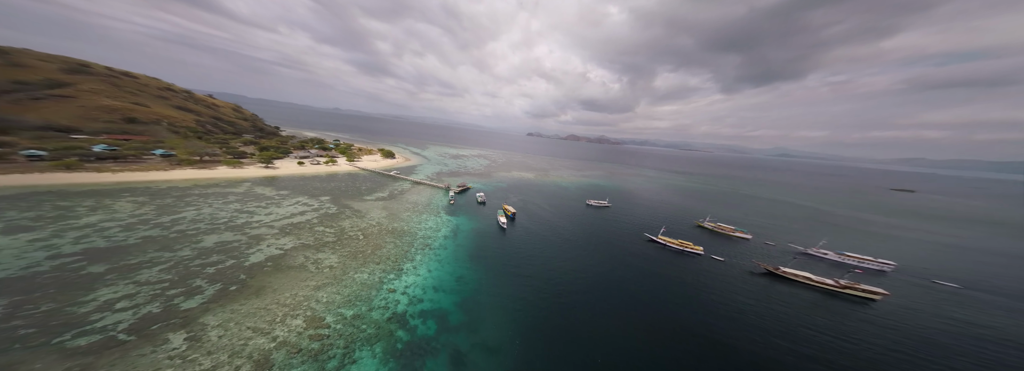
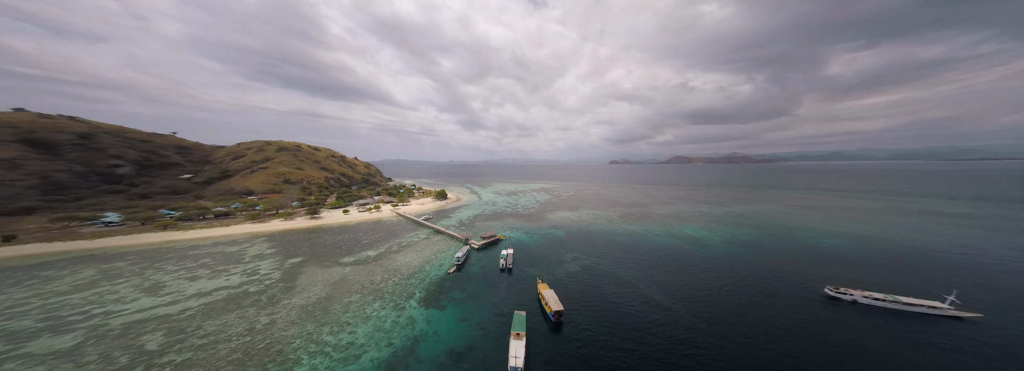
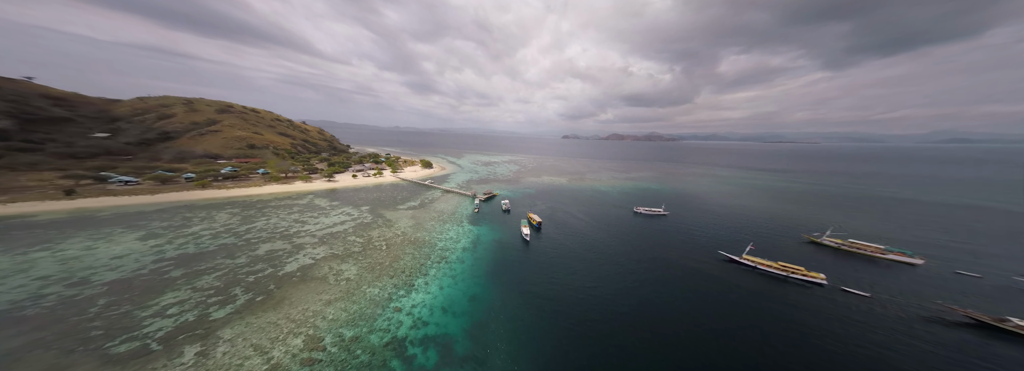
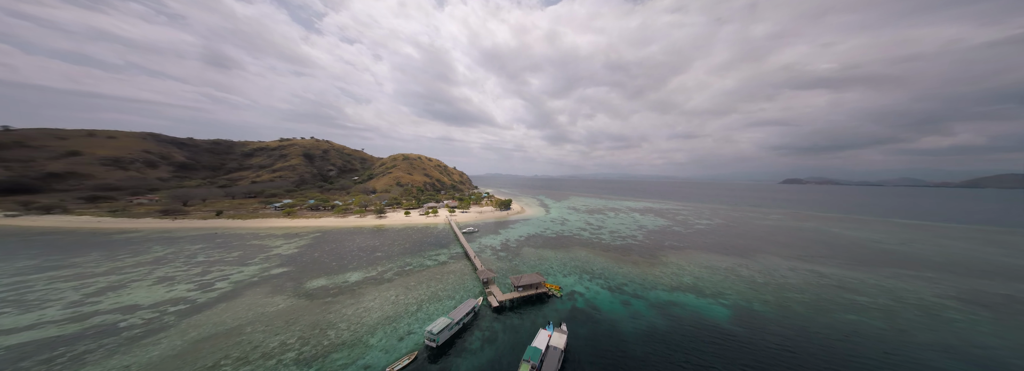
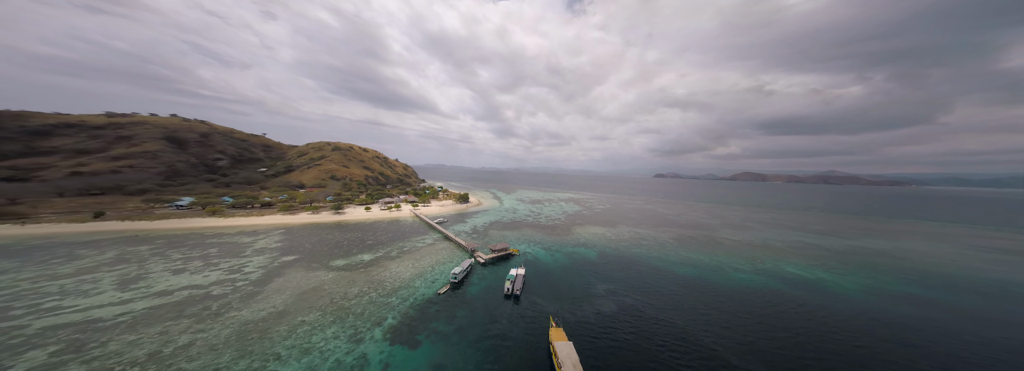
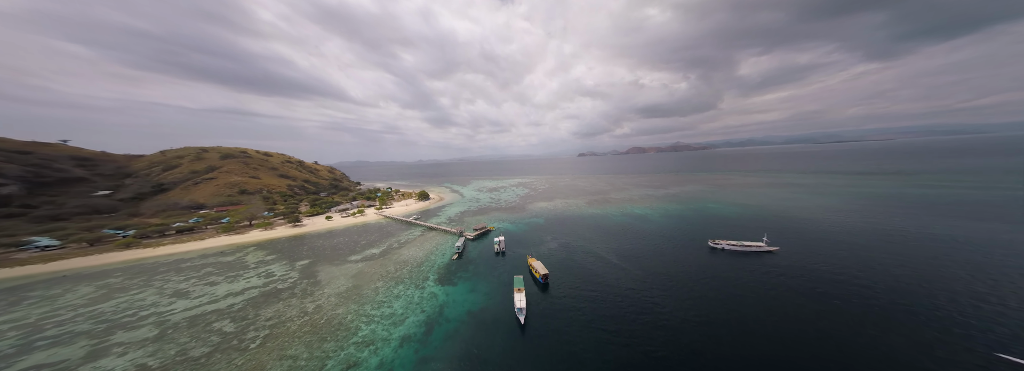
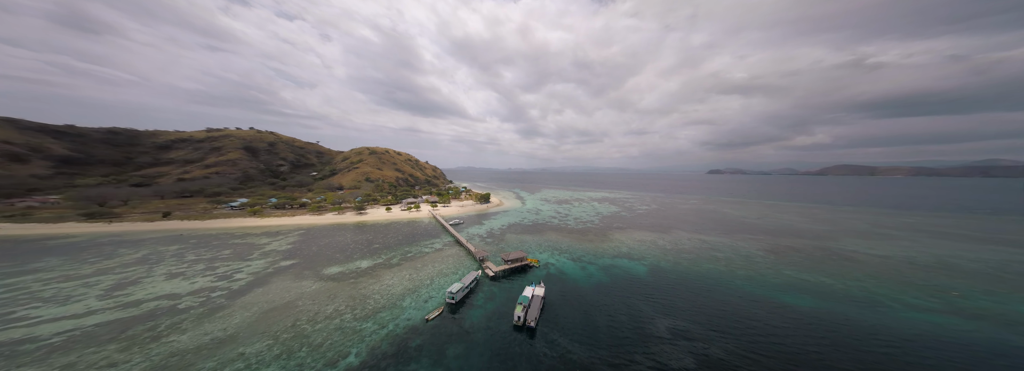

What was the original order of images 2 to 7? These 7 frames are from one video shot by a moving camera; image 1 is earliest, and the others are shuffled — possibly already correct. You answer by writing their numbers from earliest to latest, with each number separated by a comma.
3, 6, 2, 5, 7, 4
